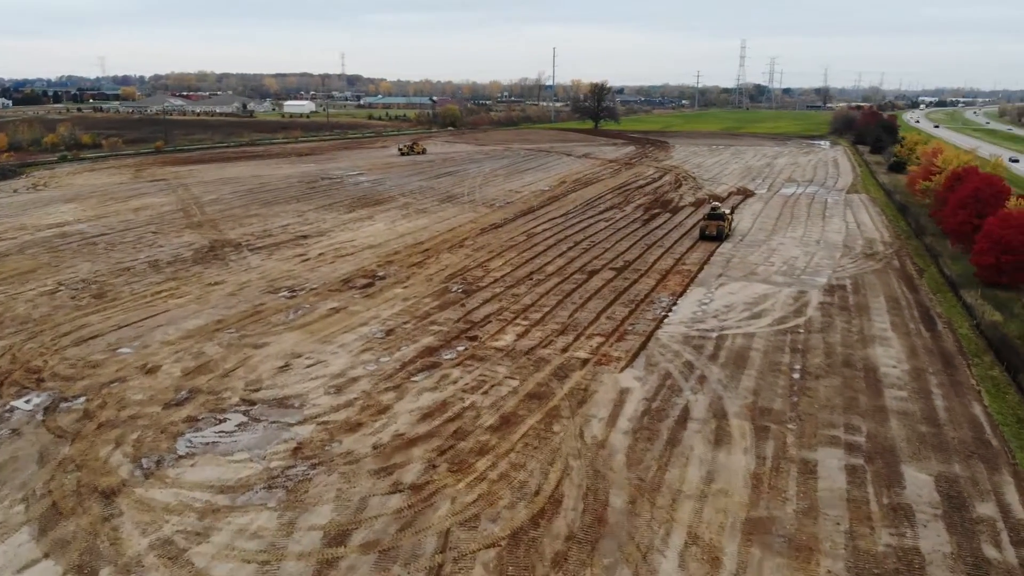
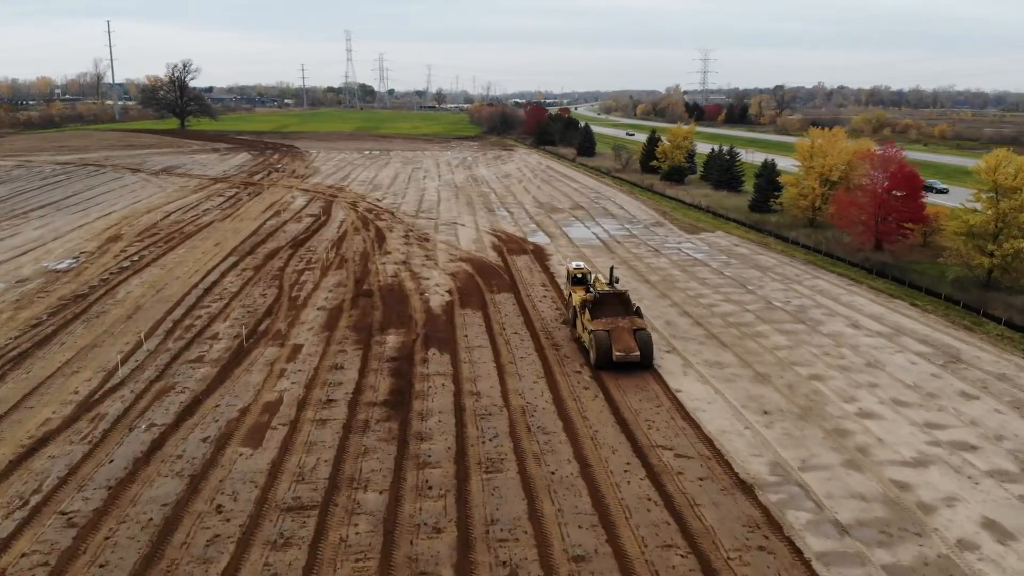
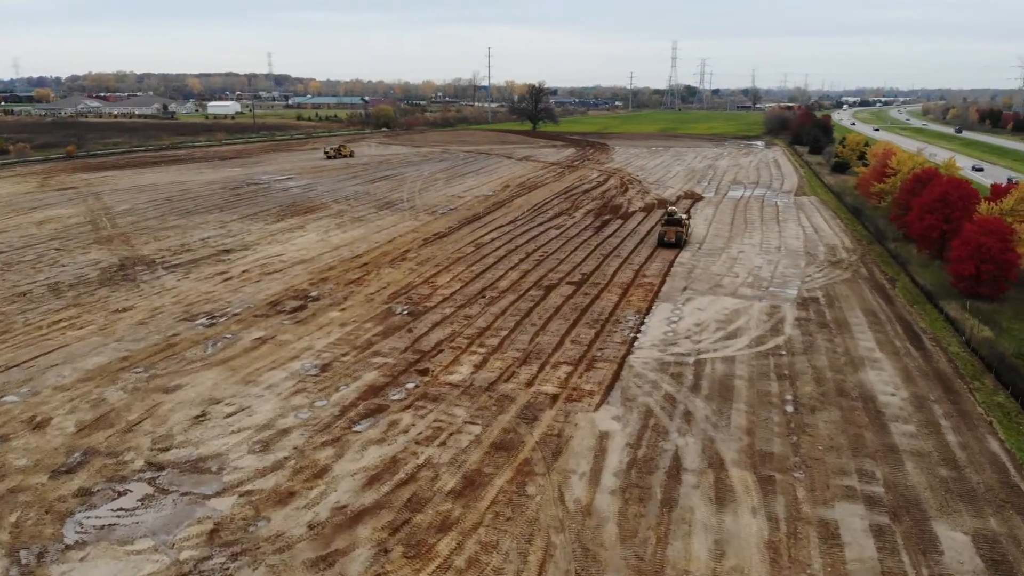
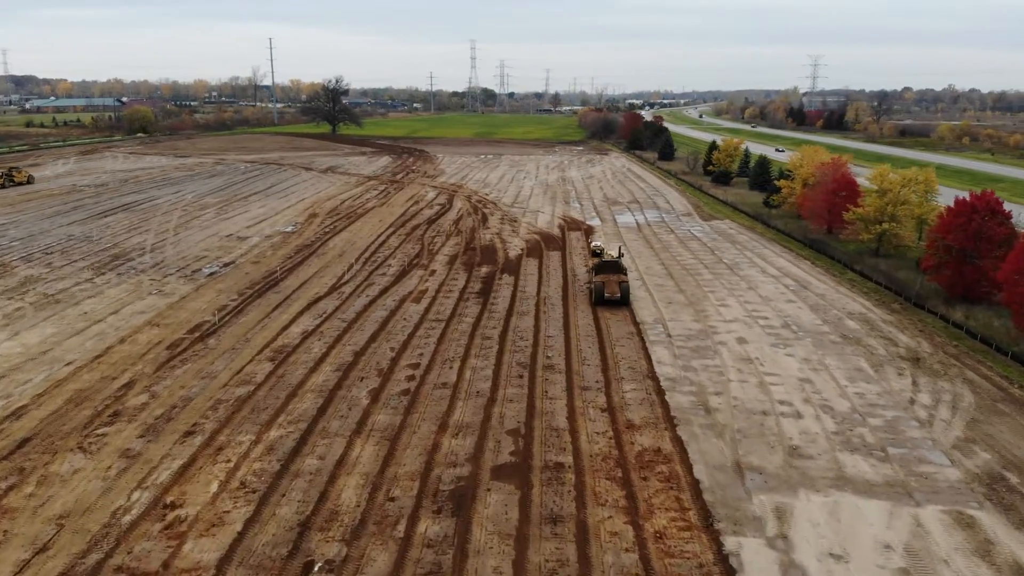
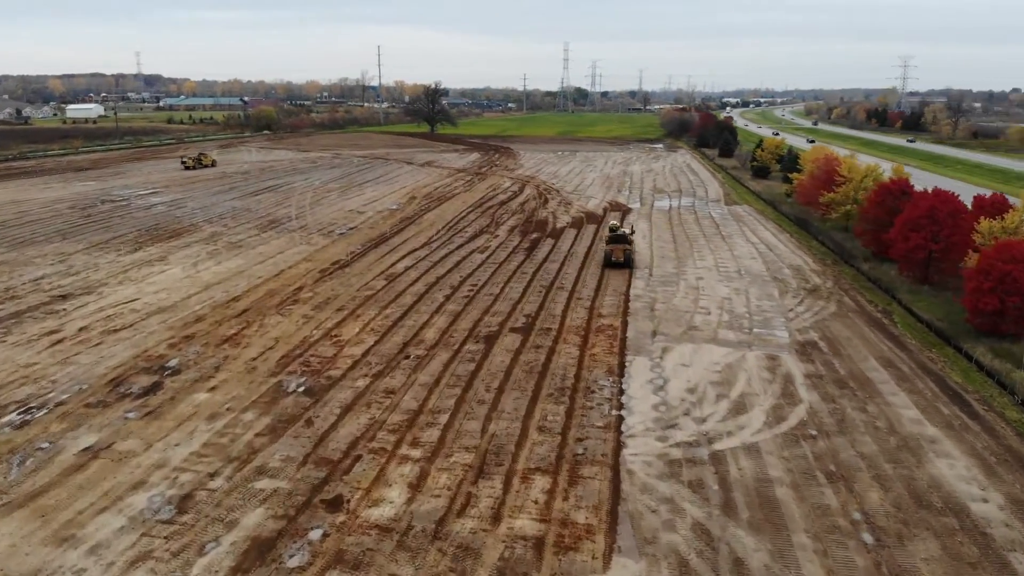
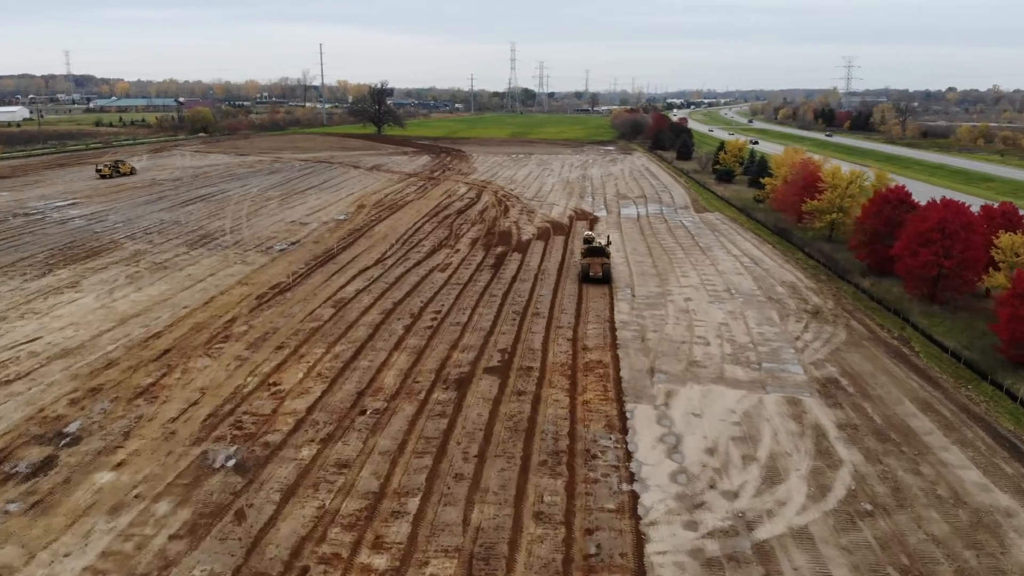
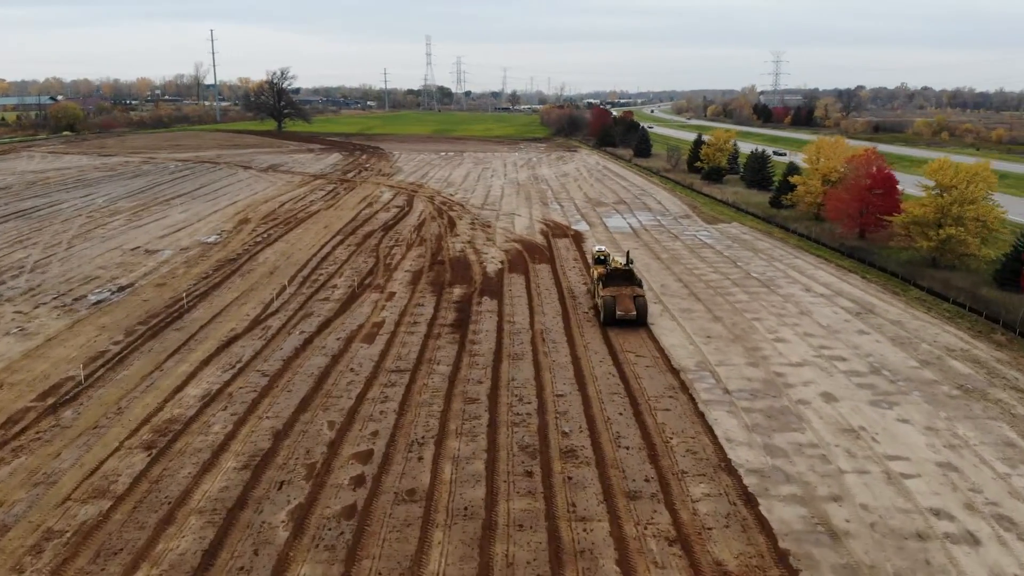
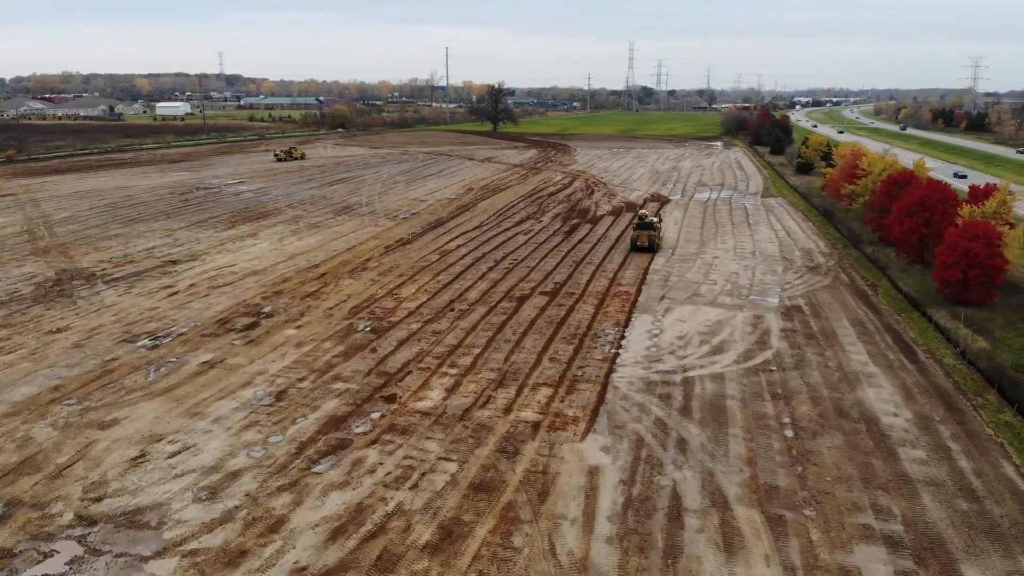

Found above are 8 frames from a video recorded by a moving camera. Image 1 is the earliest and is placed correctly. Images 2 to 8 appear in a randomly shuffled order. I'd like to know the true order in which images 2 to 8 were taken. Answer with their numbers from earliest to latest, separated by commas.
3, 8, 5, 6, 4, 7, 2
